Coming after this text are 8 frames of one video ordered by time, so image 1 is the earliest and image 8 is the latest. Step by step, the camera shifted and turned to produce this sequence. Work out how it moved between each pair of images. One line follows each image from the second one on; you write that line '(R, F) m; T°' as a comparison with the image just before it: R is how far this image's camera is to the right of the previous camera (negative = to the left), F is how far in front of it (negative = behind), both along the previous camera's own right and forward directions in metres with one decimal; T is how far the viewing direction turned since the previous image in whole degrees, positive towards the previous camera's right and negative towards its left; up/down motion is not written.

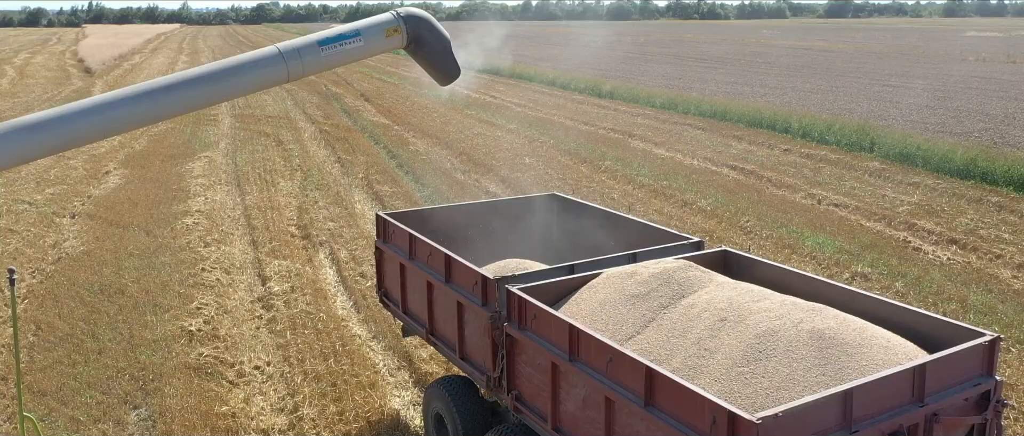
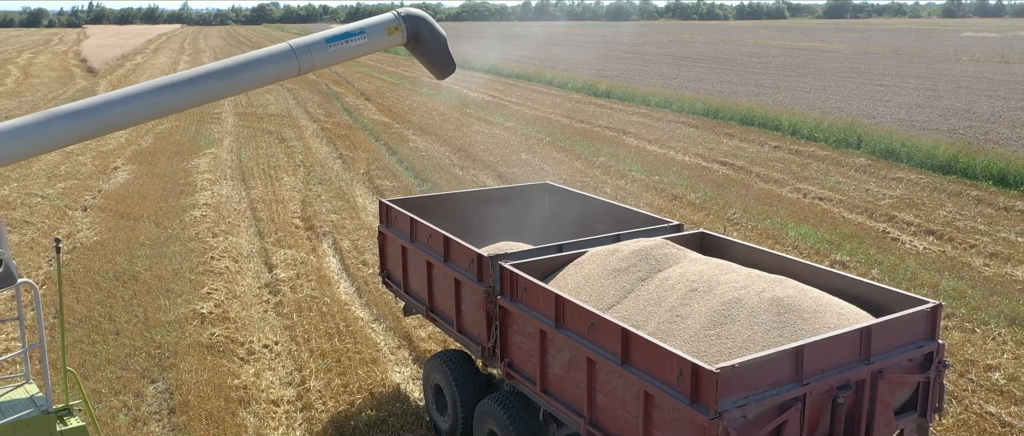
(+0.1, -0.5) m; 0°
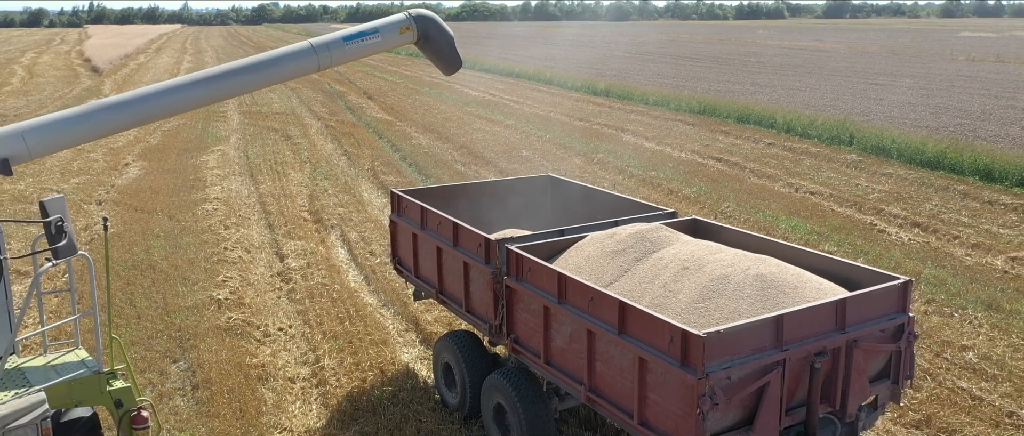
(0.0, -0.4) m; 0°
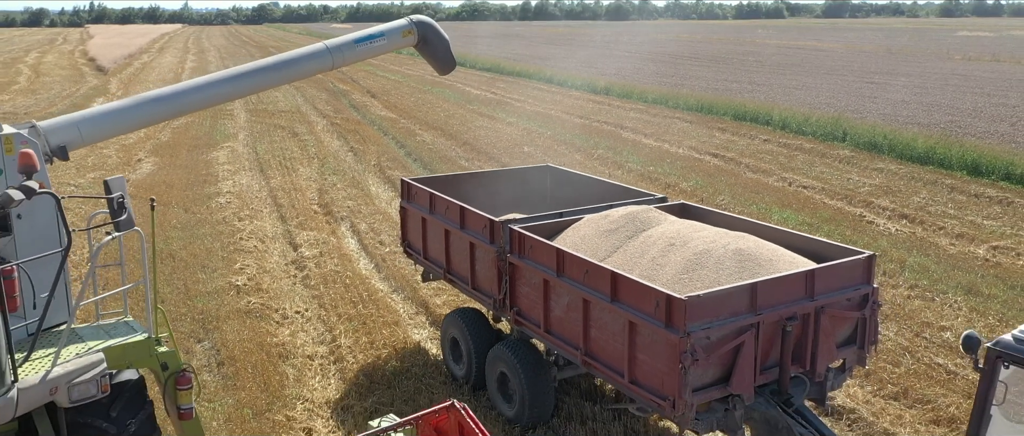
(0.0, -0.5) m; 0°
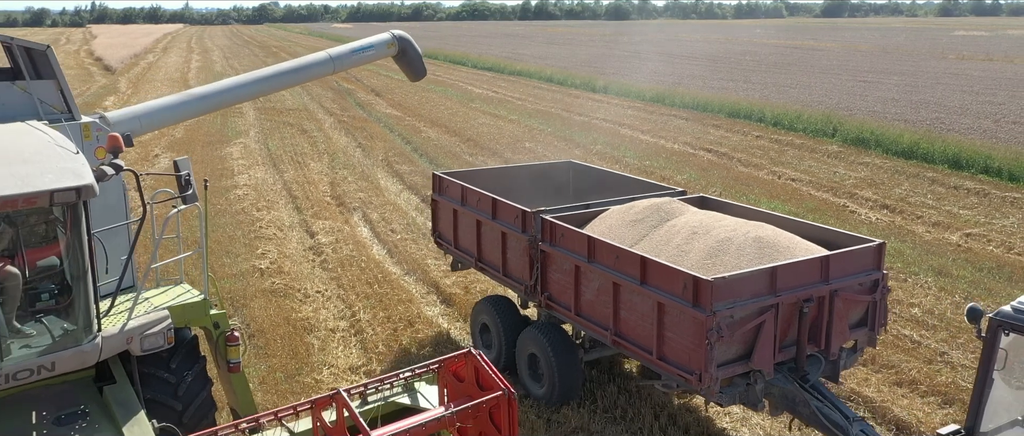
(0.0, -0.7) m; 0°
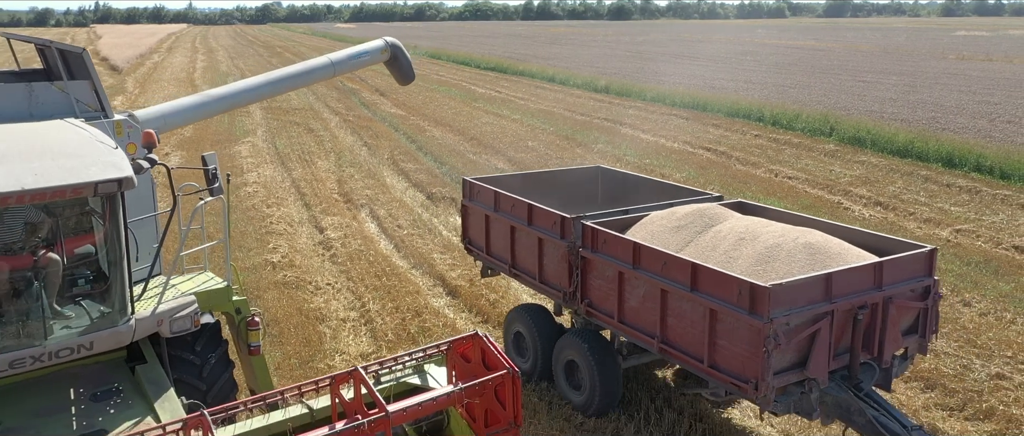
(0.0, -0.3) m; 0°
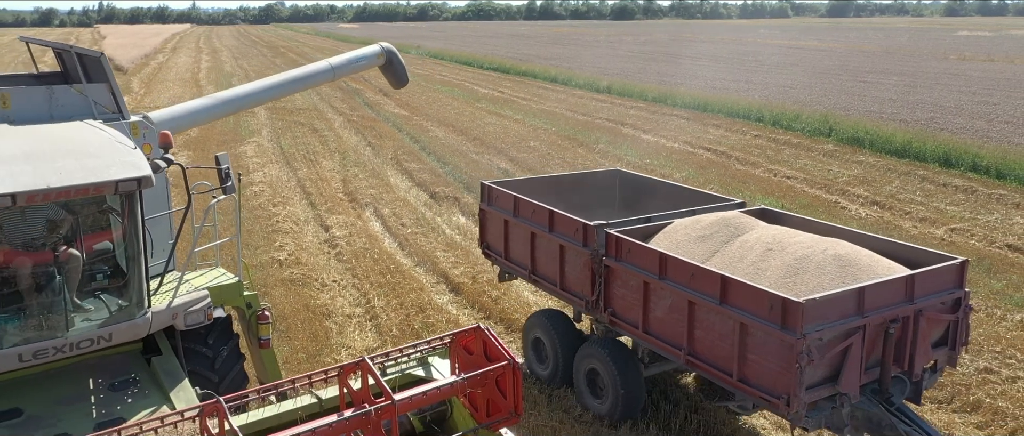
(0.0, -0.2) m; 0°
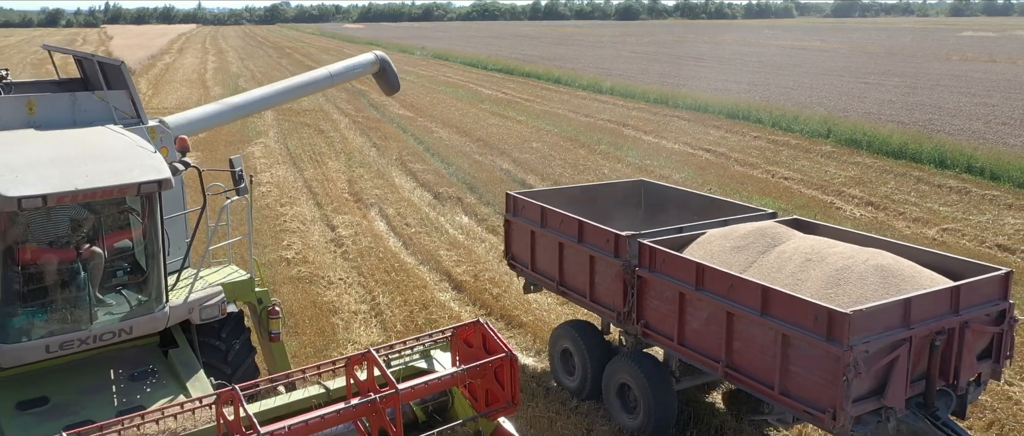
(0.0, -0.3) m; 0°
